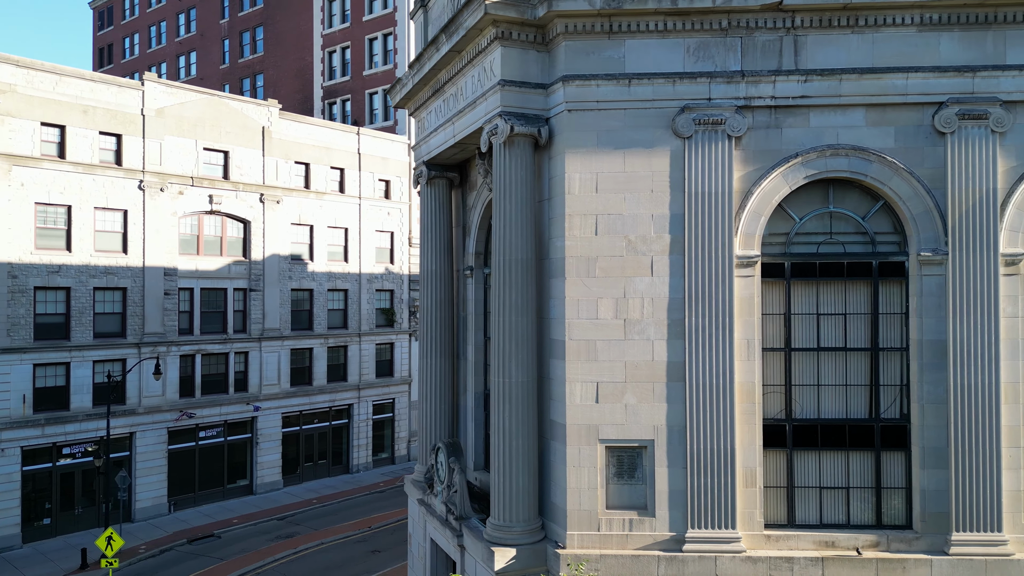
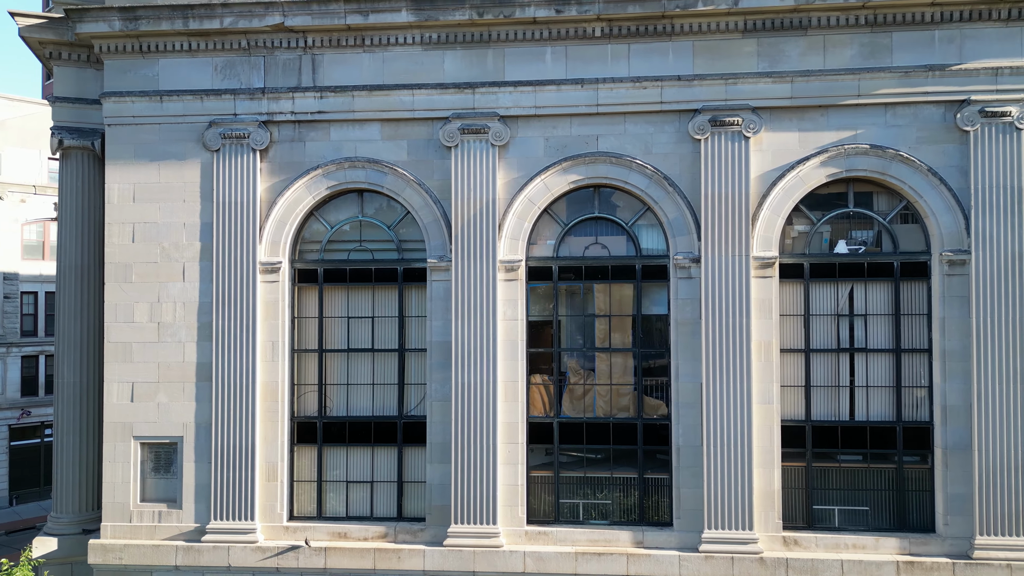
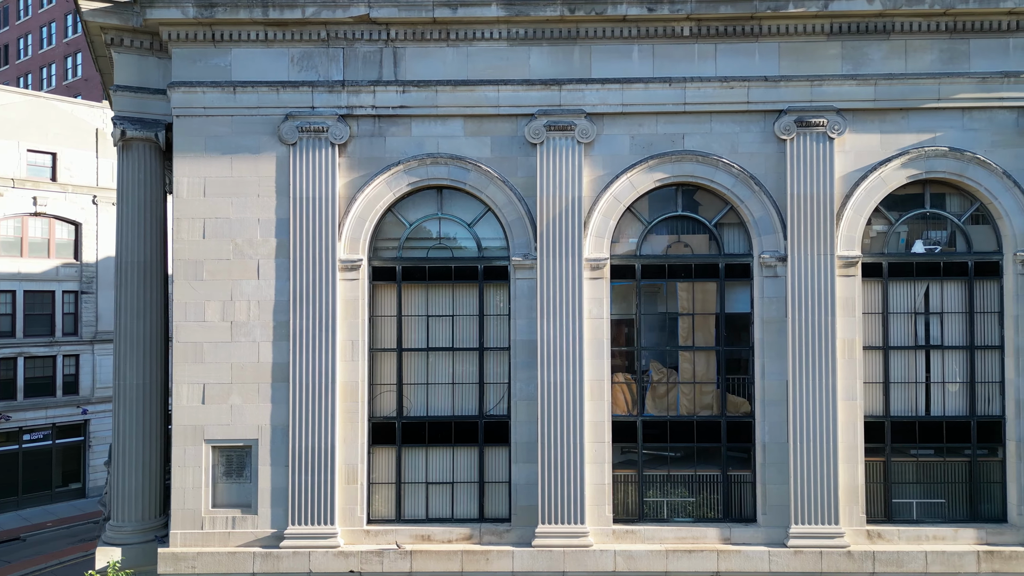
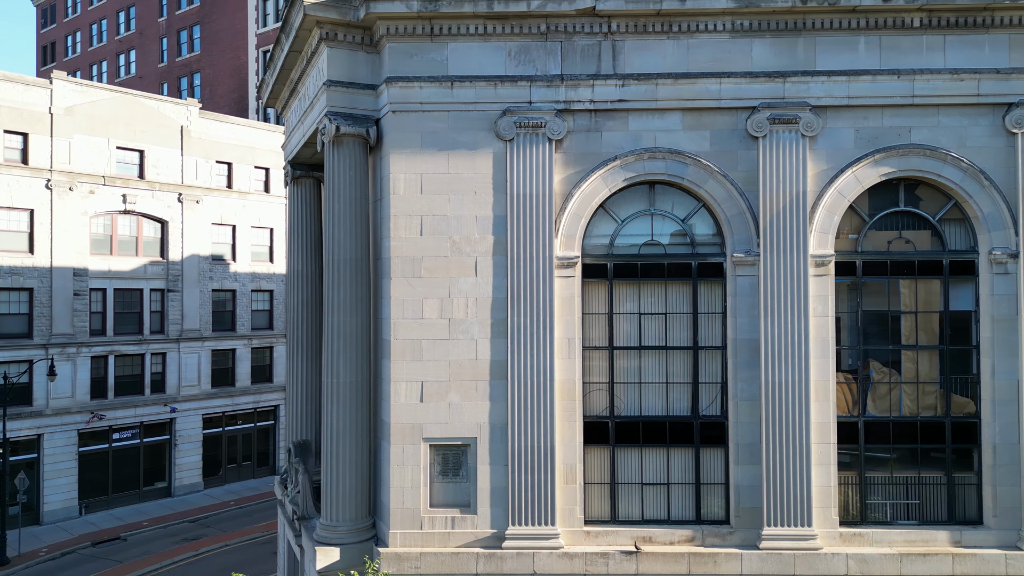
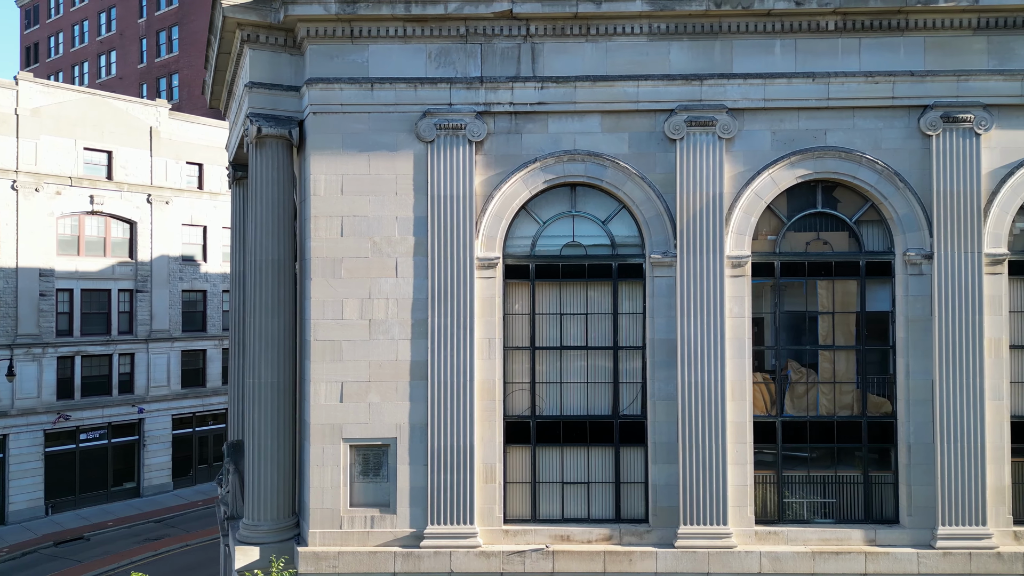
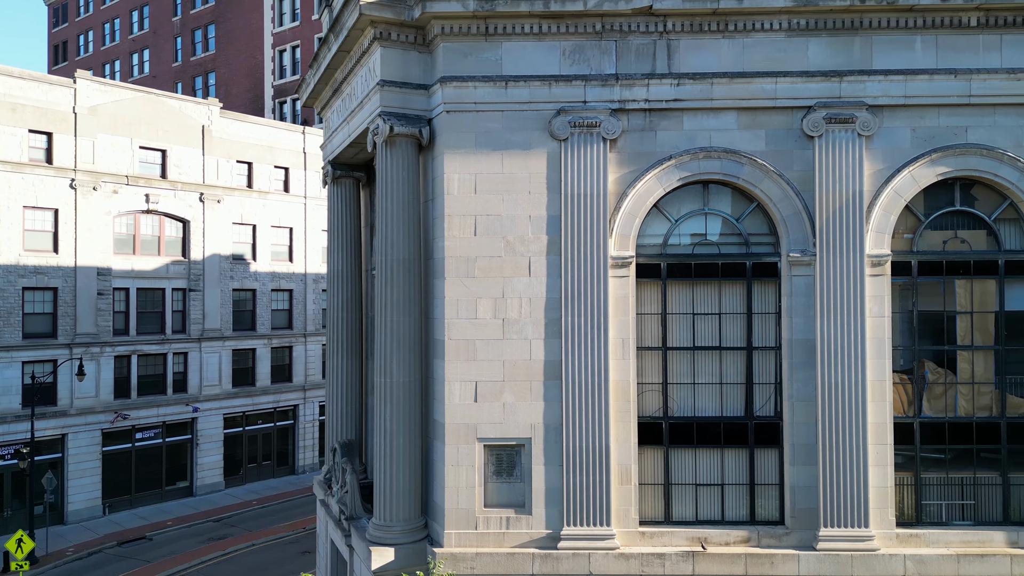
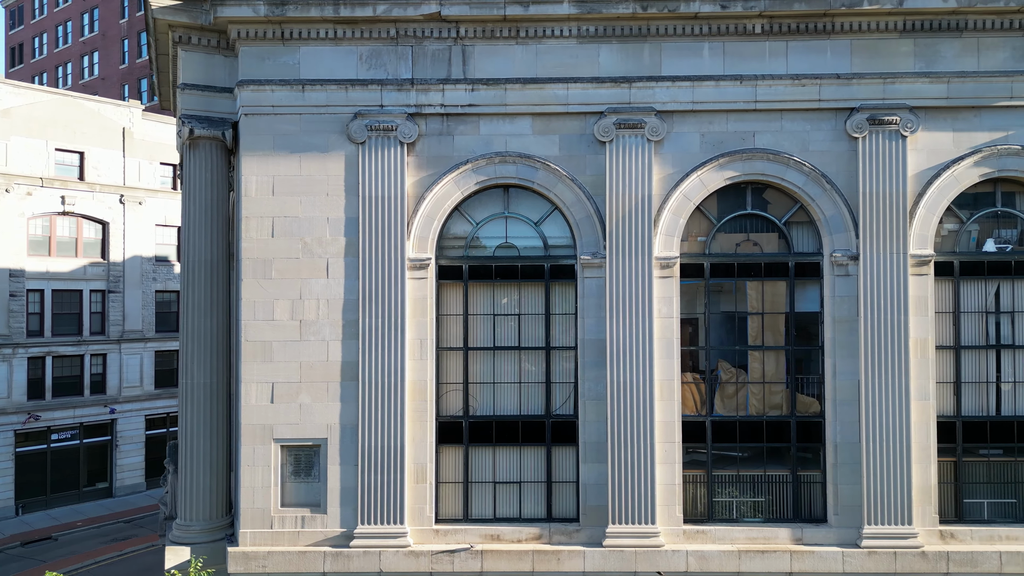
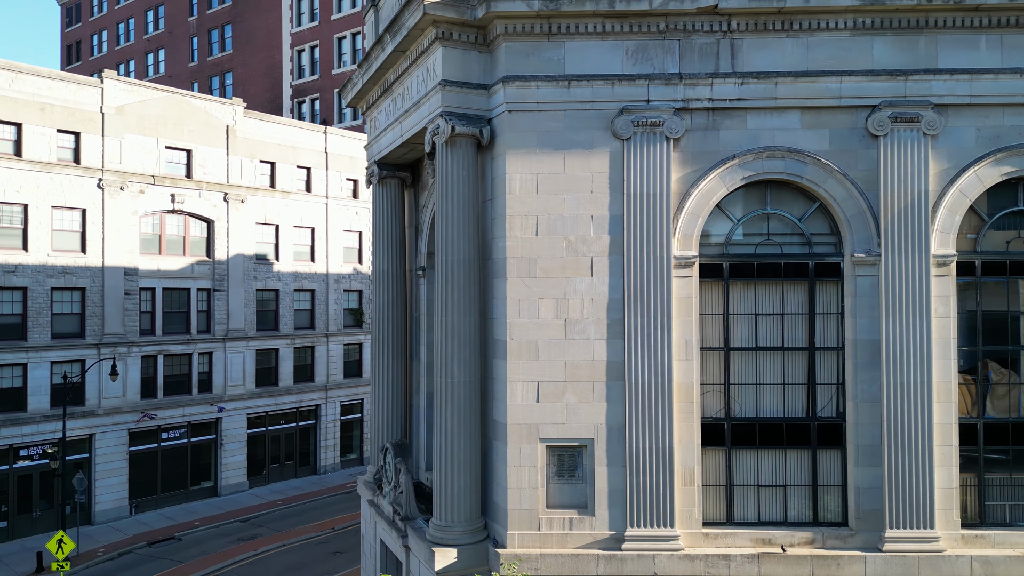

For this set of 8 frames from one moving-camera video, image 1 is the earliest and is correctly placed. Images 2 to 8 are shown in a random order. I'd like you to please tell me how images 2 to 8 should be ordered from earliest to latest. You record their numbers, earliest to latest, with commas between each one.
8, 6, 4, 5, 7, 3, 2
